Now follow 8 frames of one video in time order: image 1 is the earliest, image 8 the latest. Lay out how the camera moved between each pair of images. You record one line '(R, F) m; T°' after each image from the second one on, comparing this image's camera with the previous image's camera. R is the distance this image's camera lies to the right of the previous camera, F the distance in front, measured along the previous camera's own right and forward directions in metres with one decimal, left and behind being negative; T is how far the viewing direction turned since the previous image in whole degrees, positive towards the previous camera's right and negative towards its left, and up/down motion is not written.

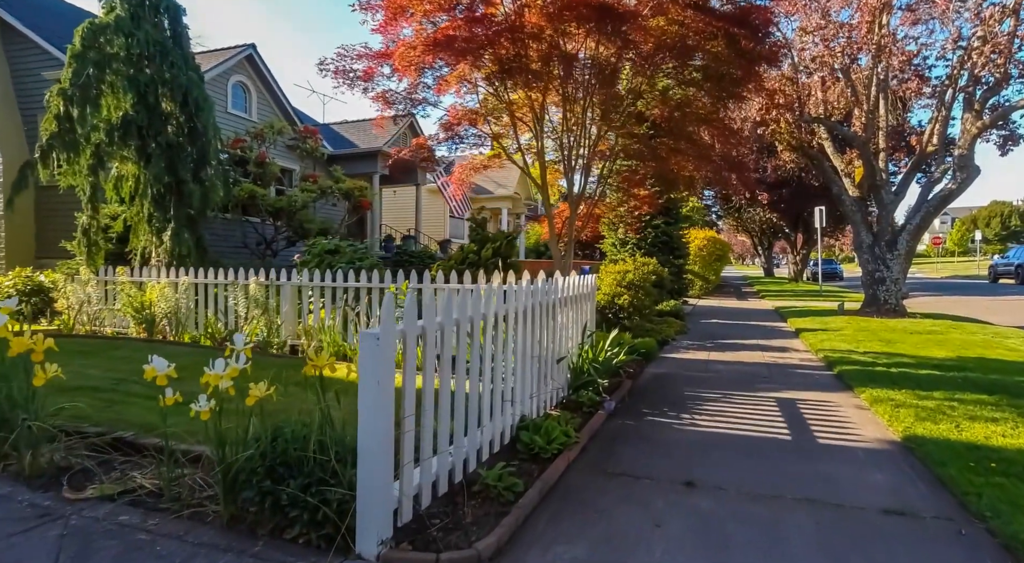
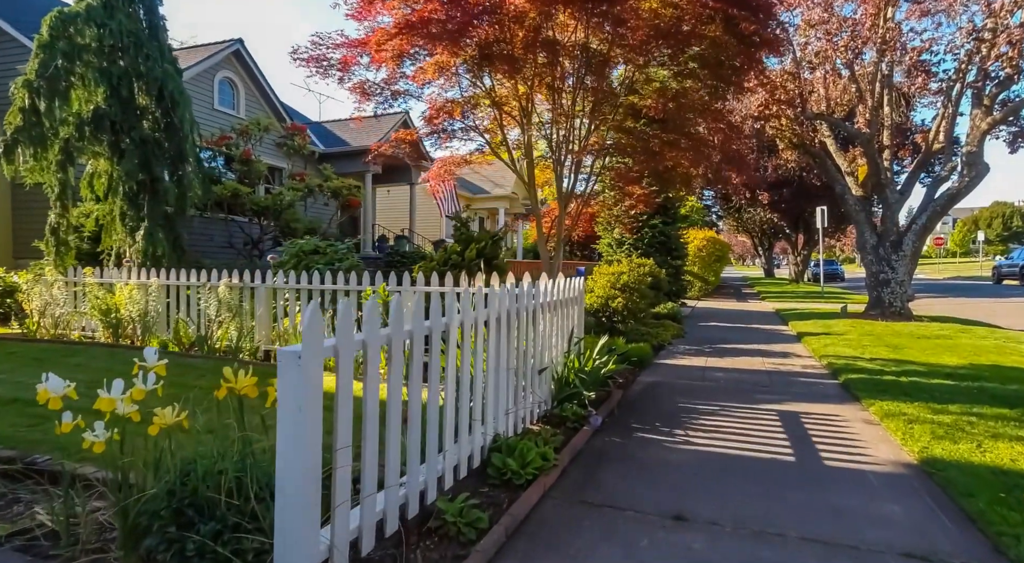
(+0.2, +0.5) m; 0°
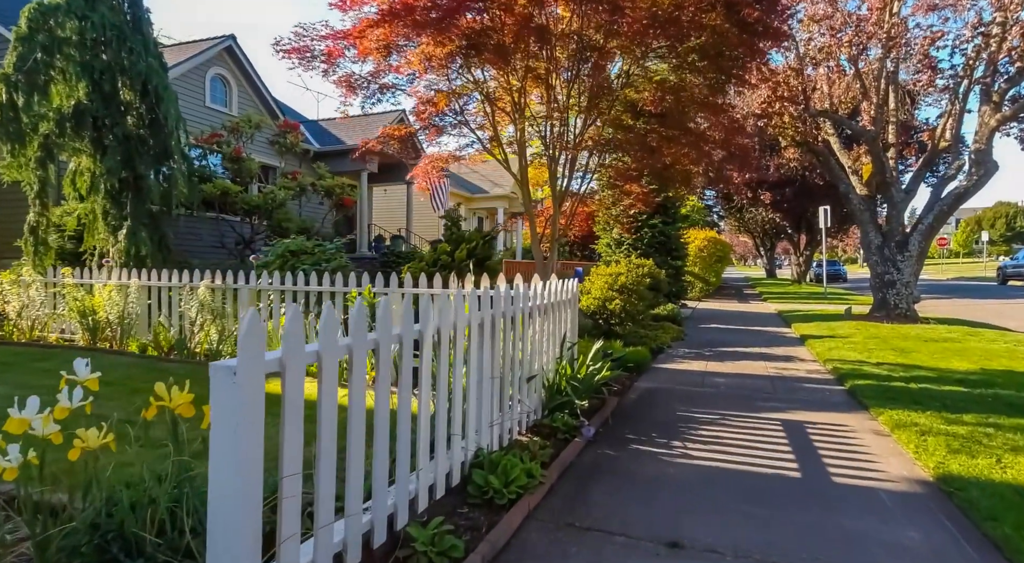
(+0.1, +0.3) m; 0°
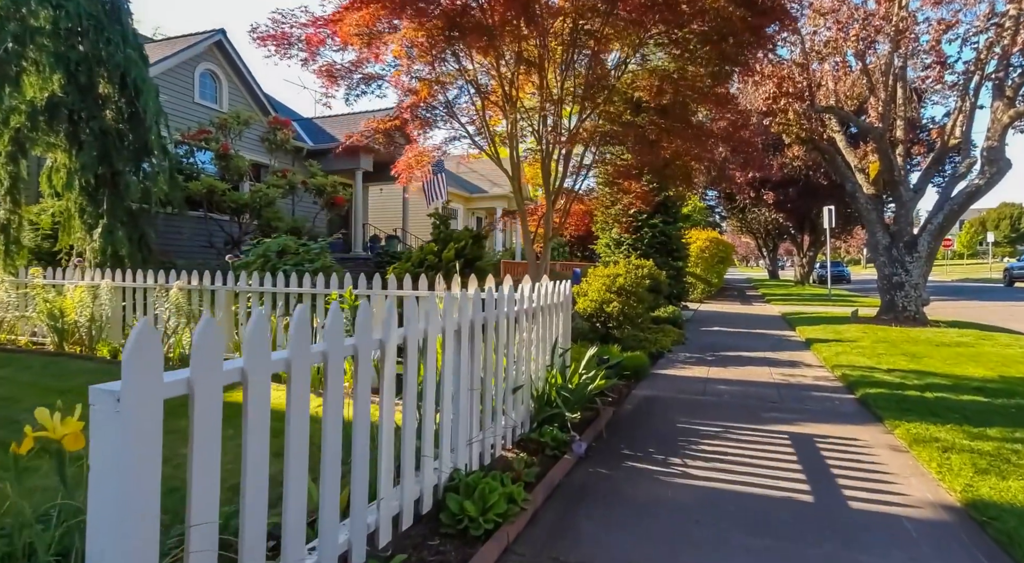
(+0.1, +0.4) m; 0°
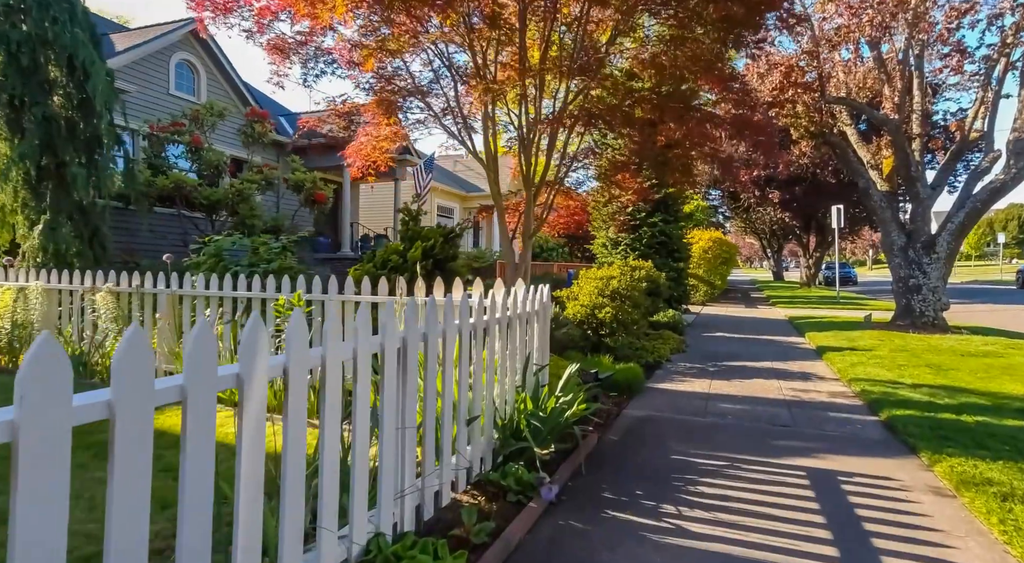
(+0.3, +0.9) m; 0°
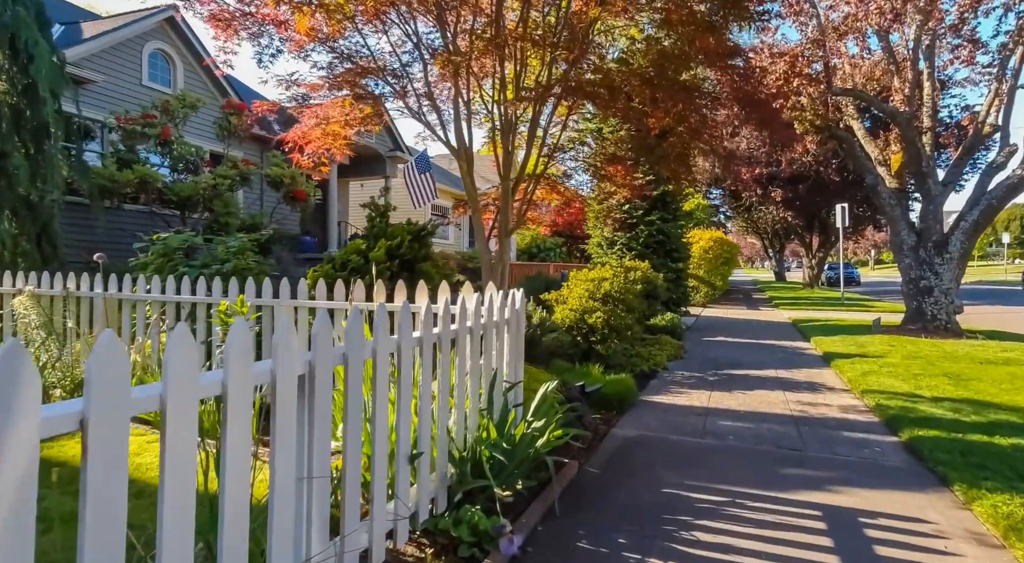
(+0.2, +0.7) m; 0°
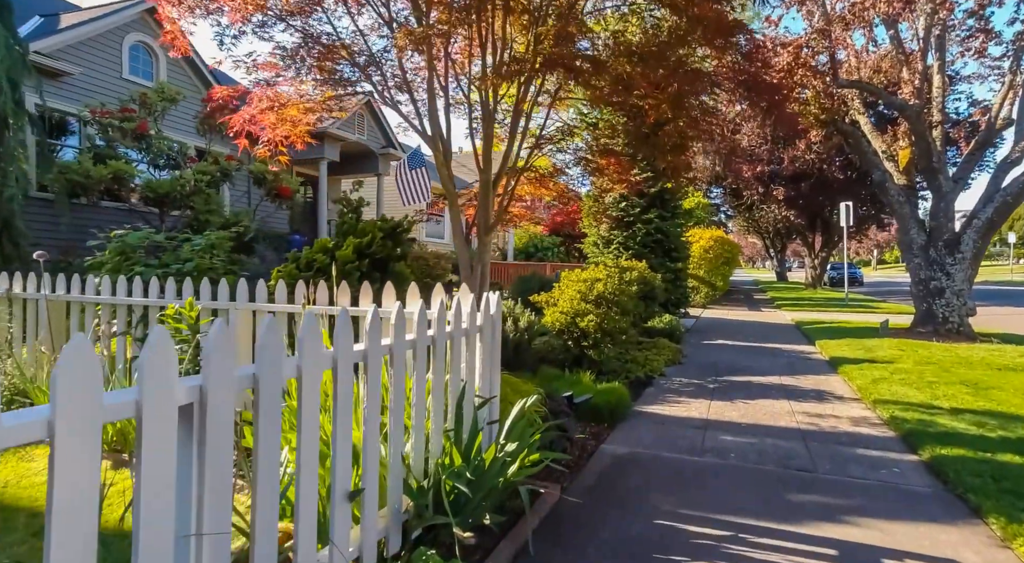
(+0.2, +0.5) m; 0°
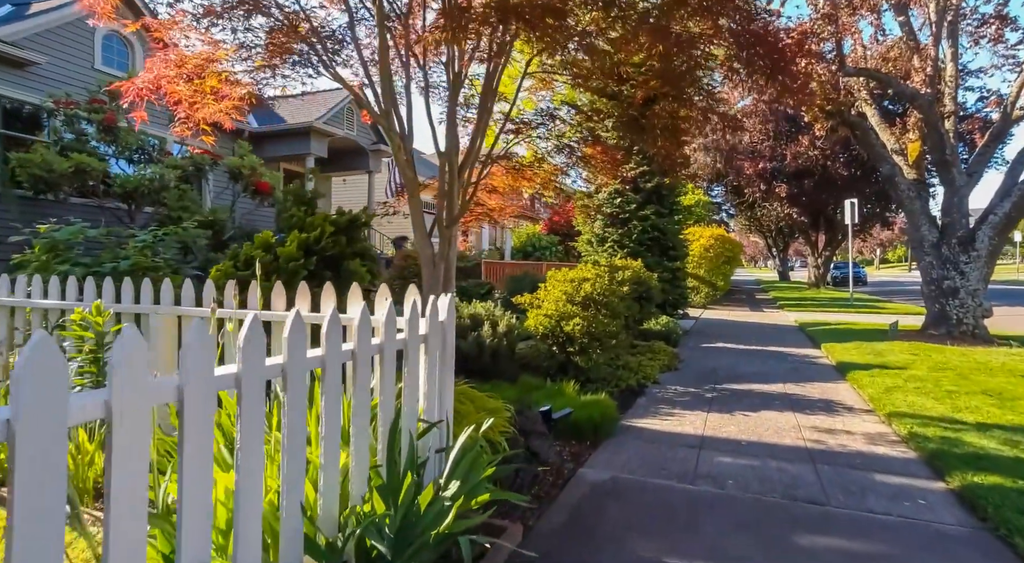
(+0.2, +0.6) m; 0°
